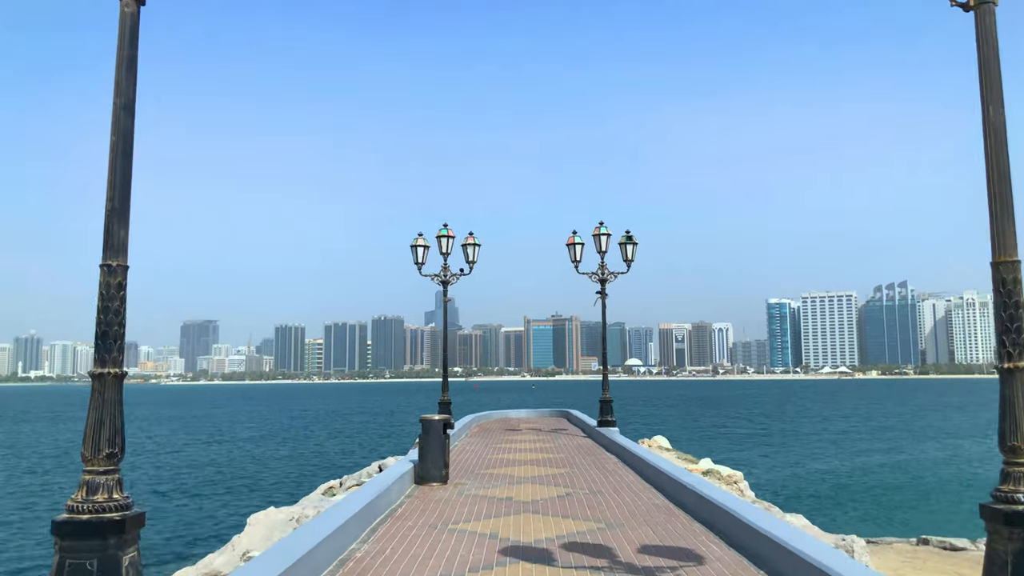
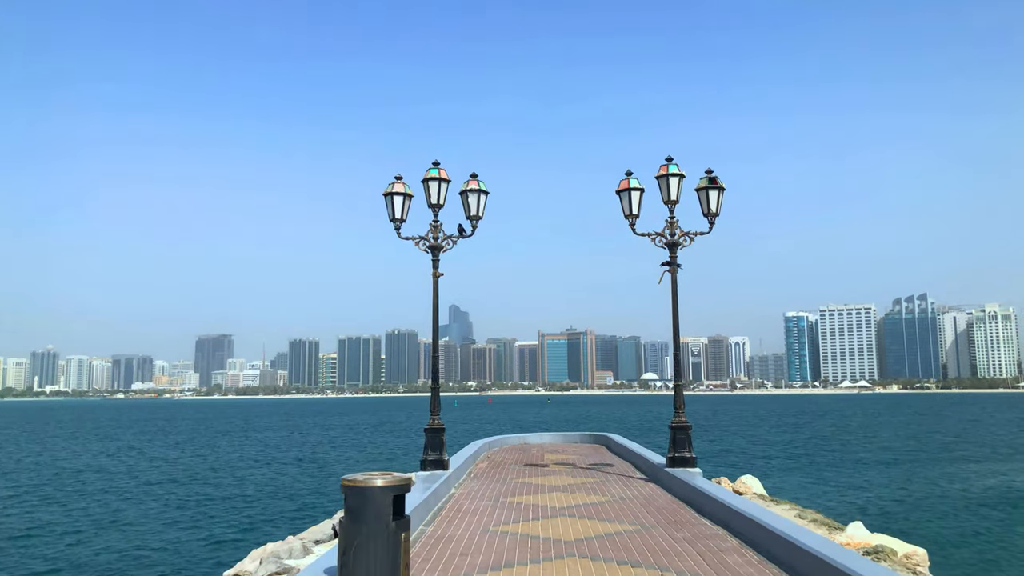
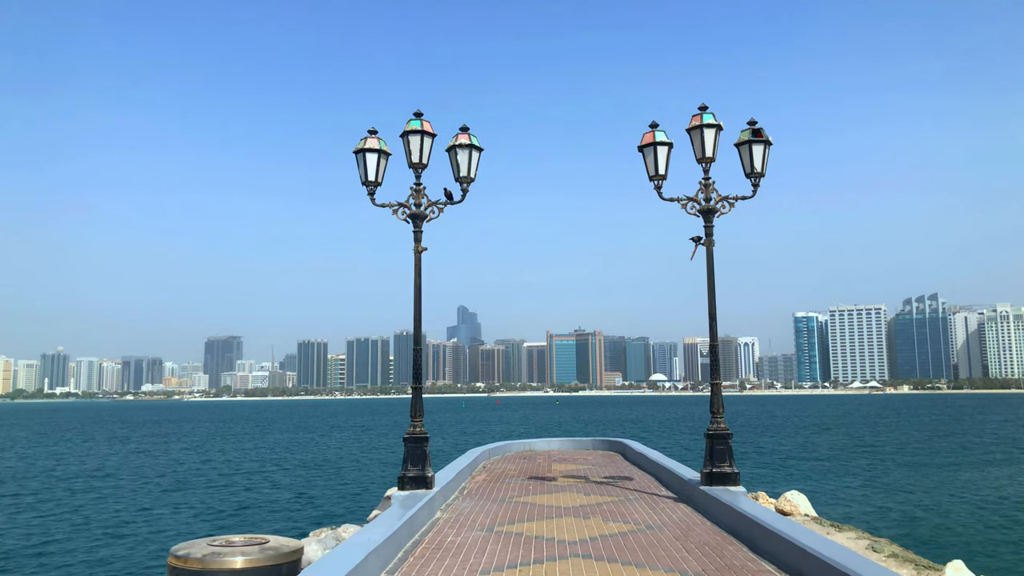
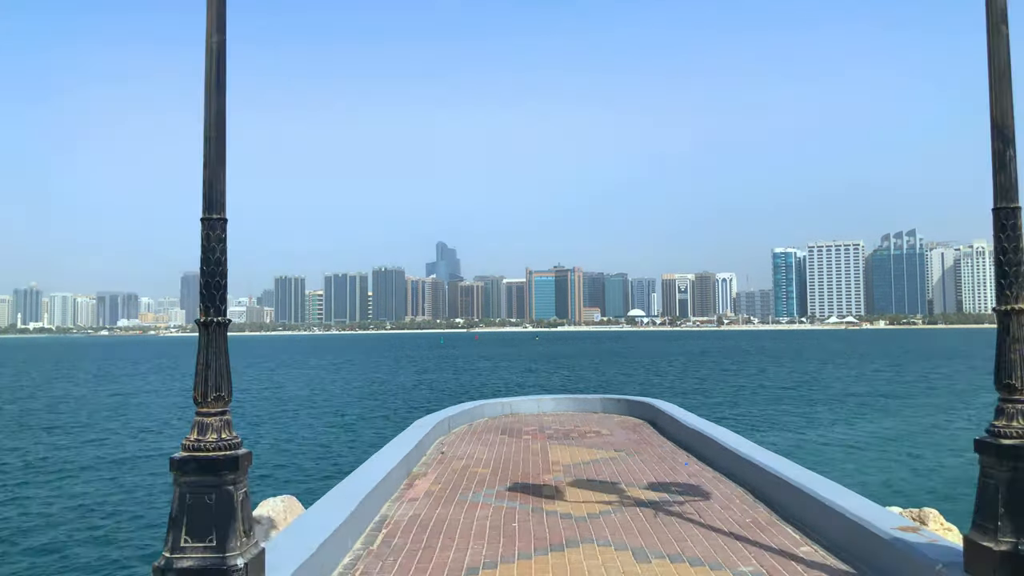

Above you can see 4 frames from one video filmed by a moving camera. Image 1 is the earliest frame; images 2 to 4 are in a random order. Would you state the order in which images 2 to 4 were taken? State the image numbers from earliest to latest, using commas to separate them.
2, 3, 4
